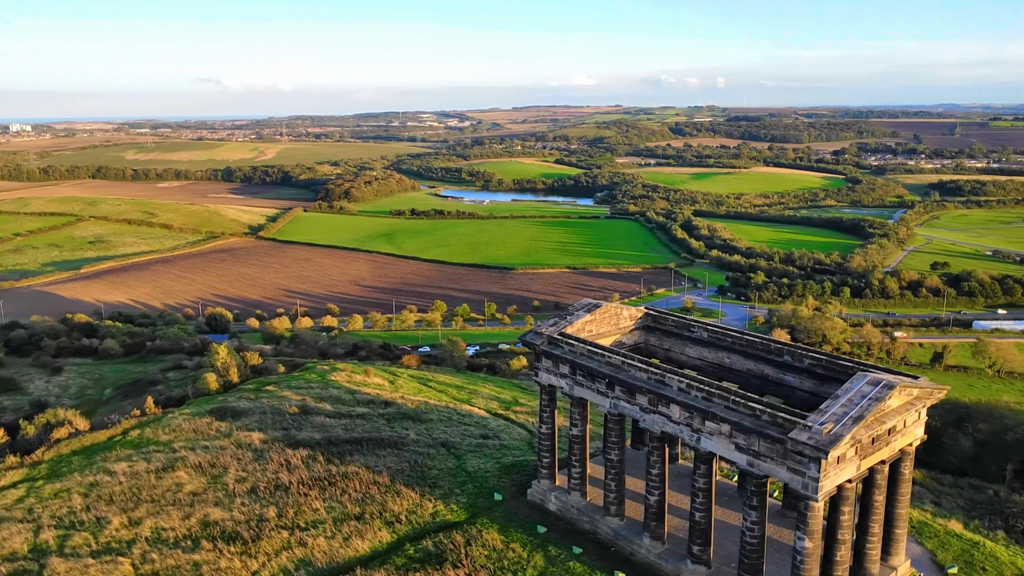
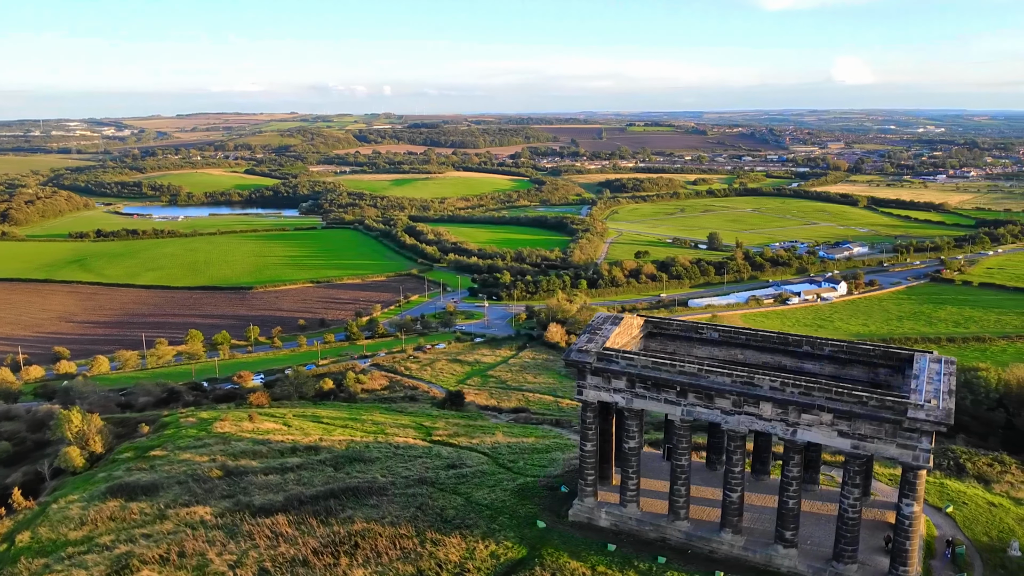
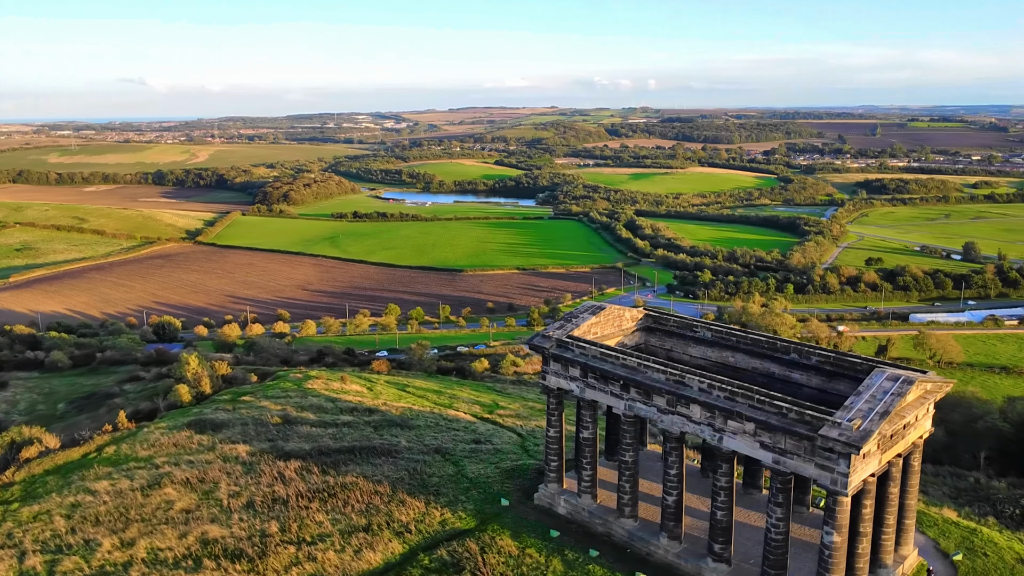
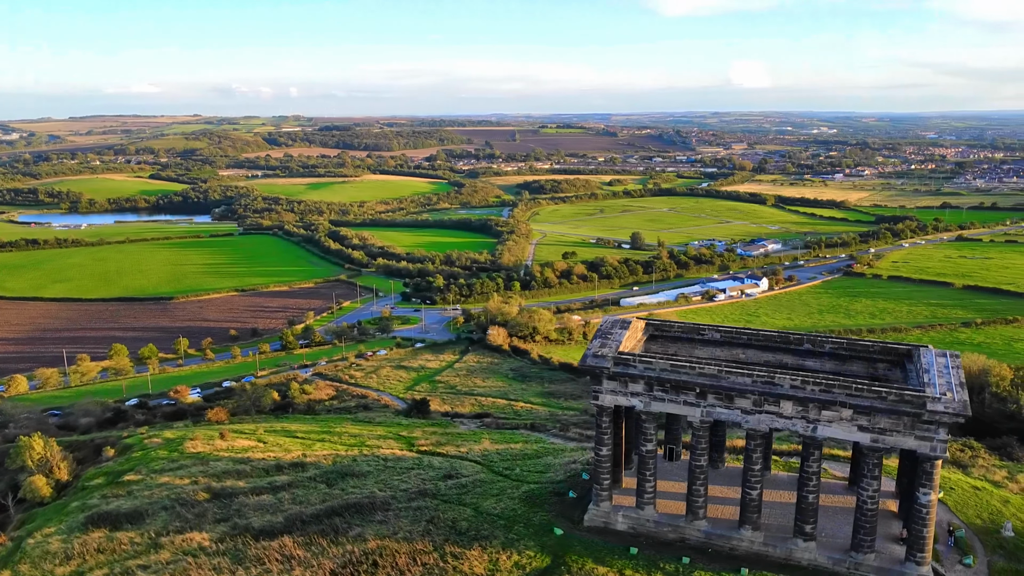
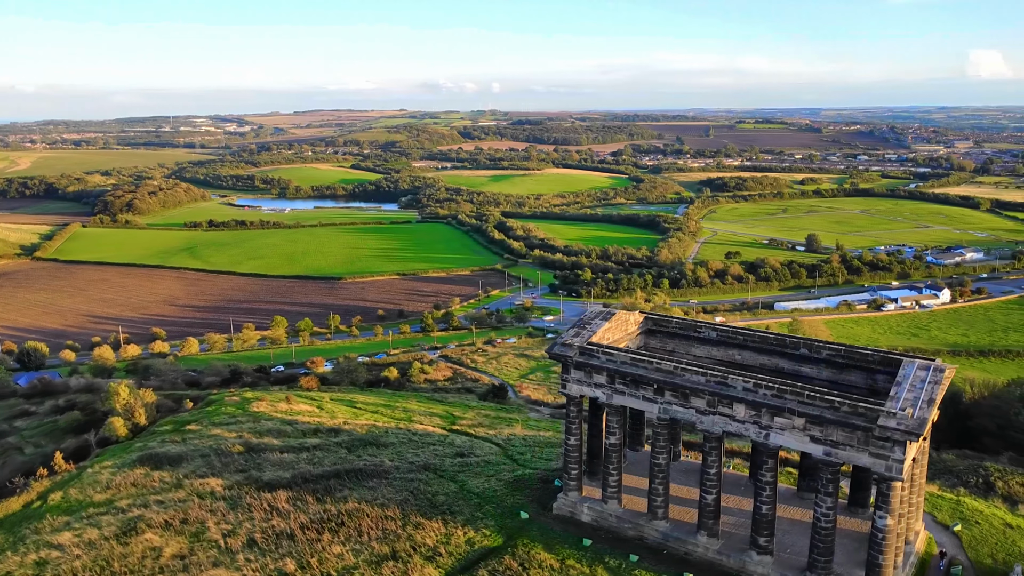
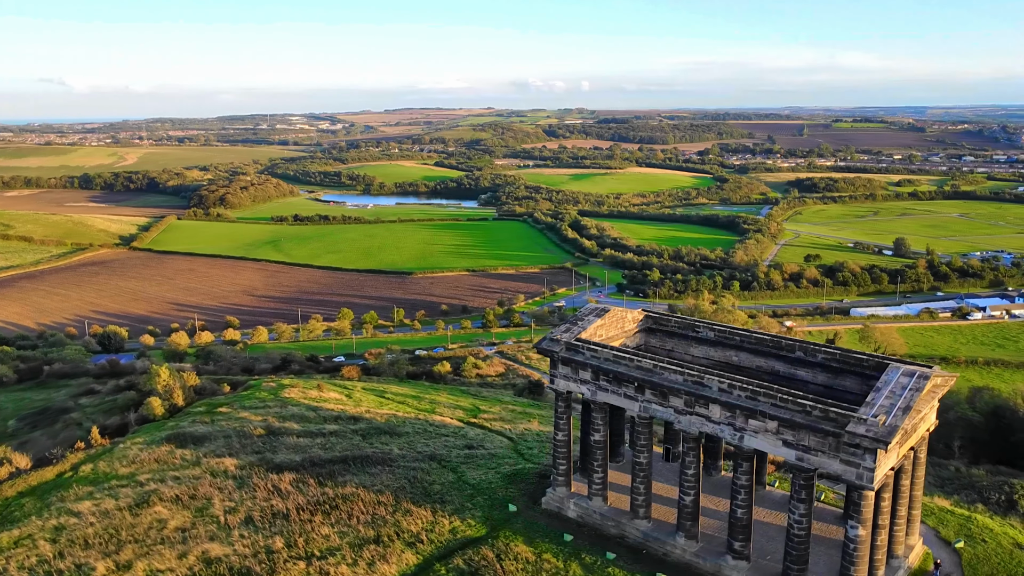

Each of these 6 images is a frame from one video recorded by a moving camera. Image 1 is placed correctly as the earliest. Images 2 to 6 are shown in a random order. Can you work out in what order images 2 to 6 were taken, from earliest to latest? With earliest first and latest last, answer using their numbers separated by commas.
3, 6, 5, 2, 4
